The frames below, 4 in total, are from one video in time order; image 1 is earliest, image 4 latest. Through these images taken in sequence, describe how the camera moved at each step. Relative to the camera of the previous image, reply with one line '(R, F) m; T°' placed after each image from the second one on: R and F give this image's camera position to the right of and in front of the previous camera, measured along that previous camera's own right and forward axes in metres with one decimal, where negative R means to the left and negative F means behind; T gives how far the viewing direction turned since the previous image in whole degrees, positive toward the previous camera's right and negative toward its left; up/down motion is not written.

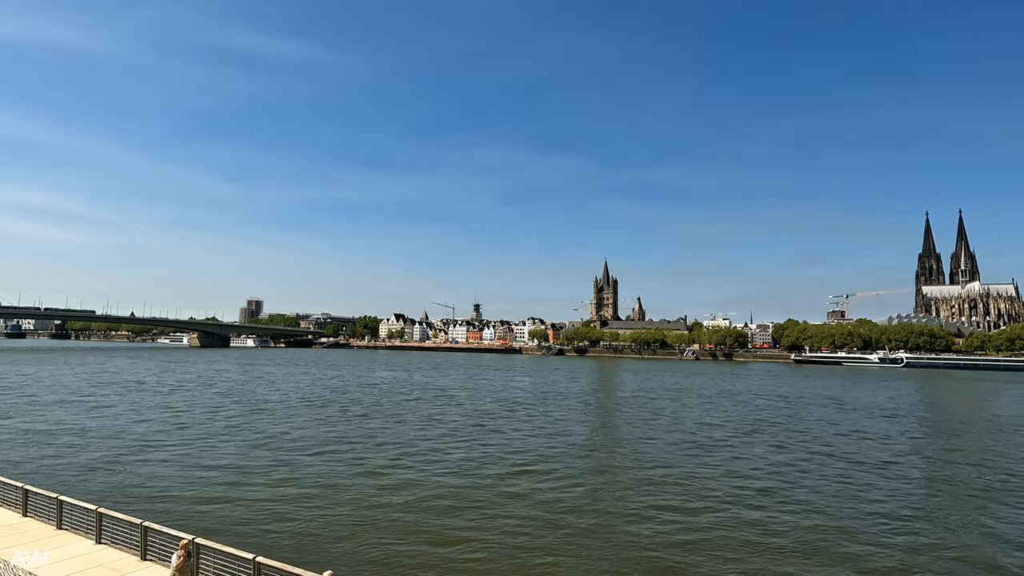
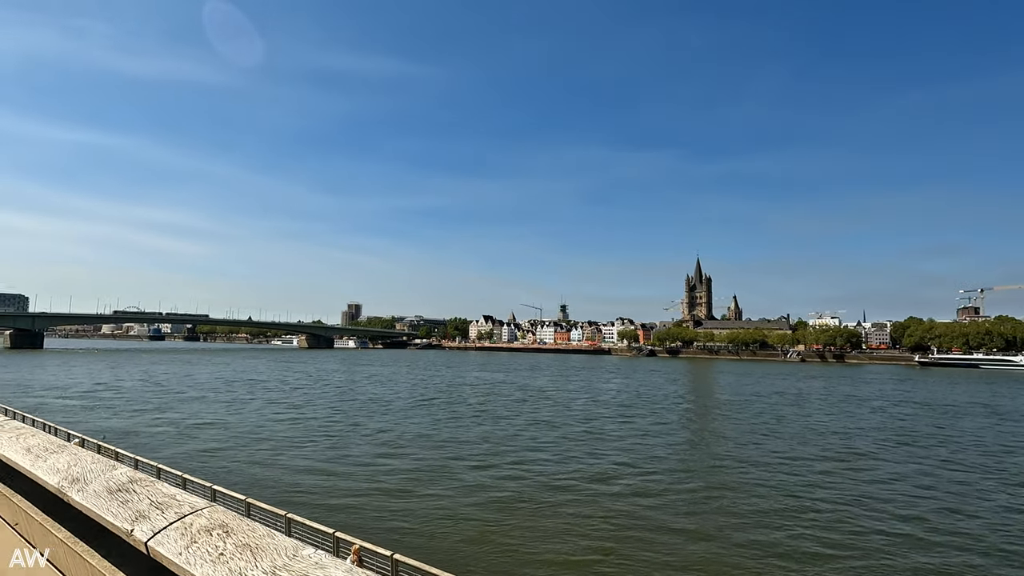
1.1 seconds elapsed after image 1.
(-0.8, +0.2) m; -9°
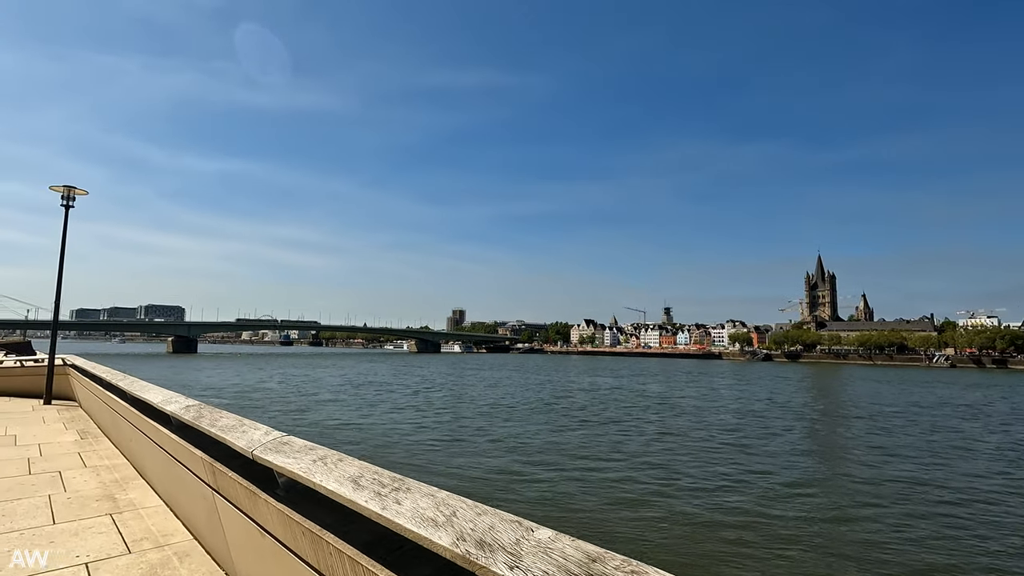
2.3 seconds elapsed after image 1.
(-1.0, +0.5) m; -11°
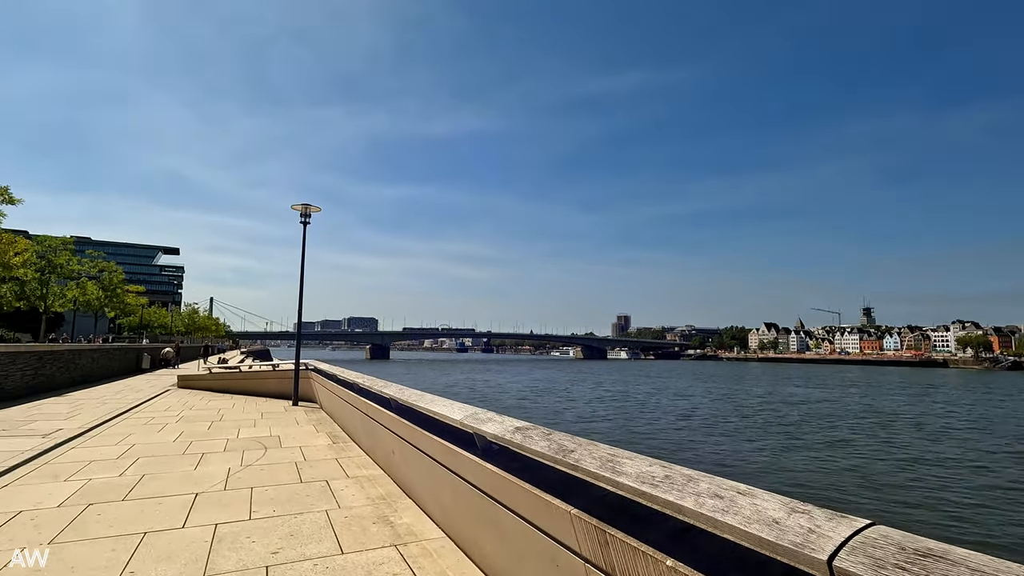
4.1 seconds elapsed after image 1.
(-1.3, +1.0) m; -17°
